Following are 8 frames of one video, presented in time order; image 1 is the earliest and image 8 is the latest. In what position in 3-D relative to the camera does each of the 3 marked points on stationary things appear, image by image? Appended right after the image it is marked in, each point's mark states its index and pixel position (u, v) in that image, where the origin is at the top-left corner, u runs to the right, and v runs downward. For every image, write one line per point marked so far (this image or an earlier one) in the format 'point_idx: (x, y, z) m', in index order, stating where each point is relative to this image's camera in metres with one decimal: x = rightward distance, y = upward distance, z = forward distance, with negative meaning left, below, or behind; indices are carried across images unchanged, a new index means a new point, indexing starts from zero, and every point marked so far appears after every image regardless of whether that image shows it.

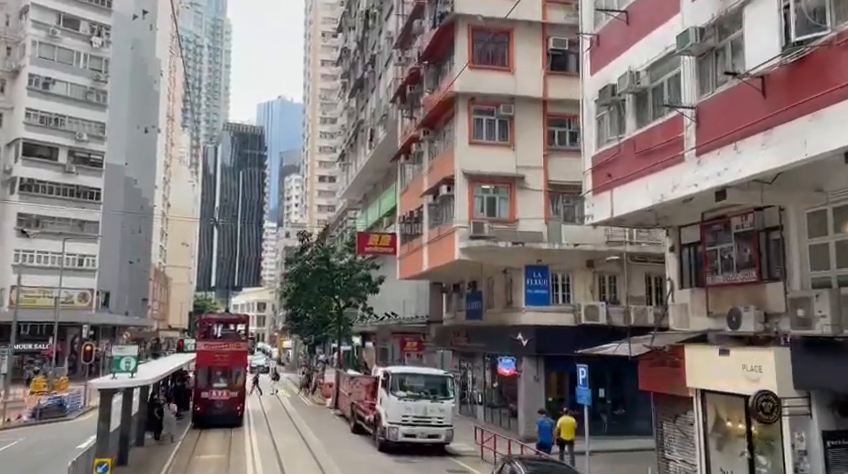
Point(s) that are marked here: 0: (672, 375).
0: (+4.8, -2.7, +14.7) m
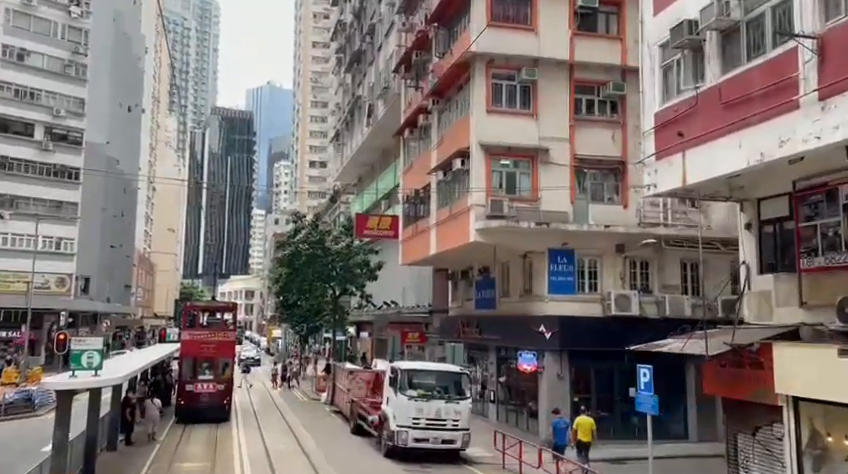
0: (+5.3, -2.3, +12.1) m
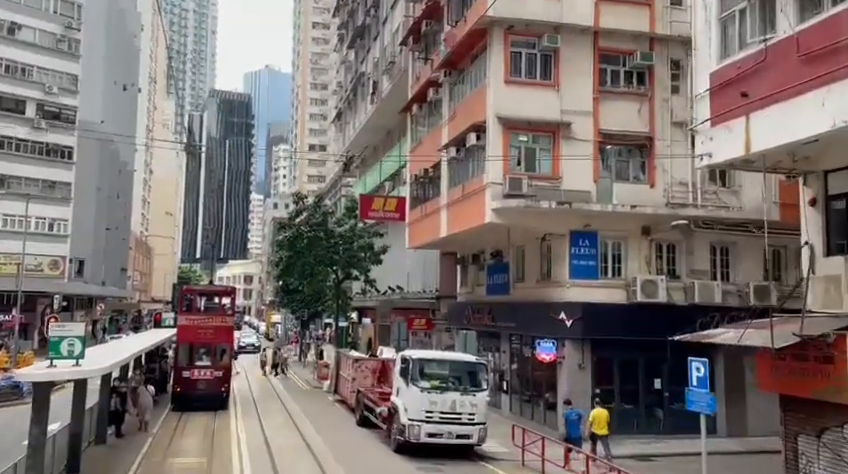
0: (+5.6, -1.9, +10.7) m
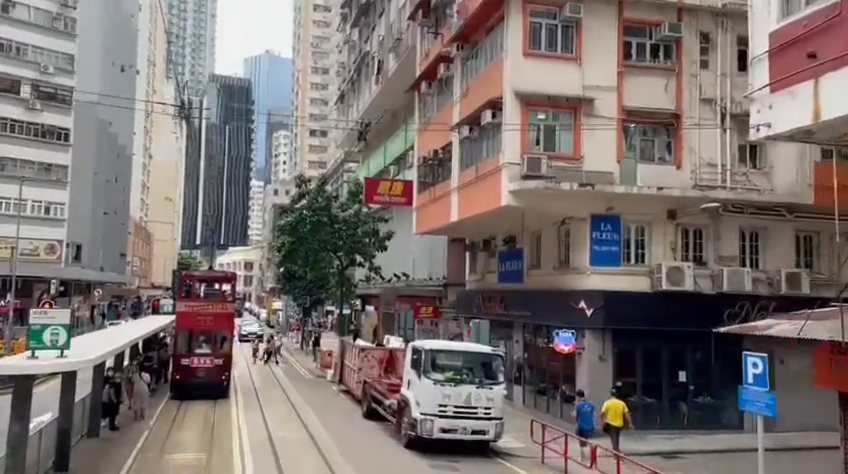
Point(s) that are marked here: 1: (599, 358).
0: (+5.9, -1.7, +9.5) m
1: (+4.5, -3.1, +19.1) m
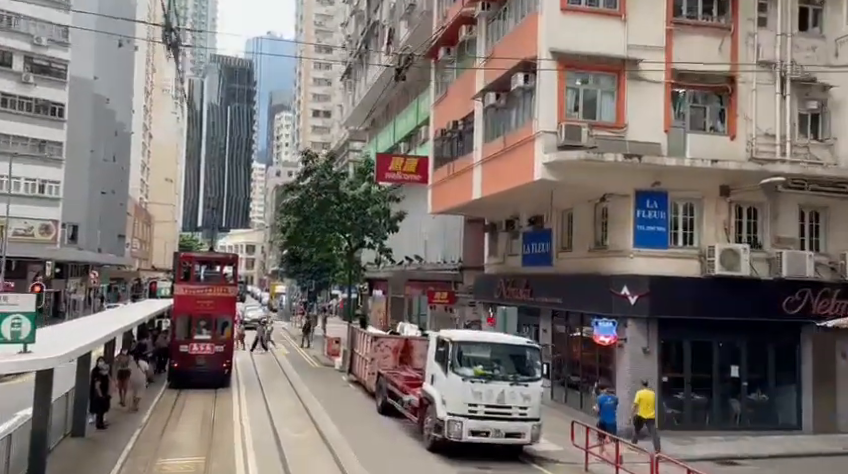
0: (+6.5, -1.4, +7.5) m
1: (+5.0, -2.6, +17.1) m
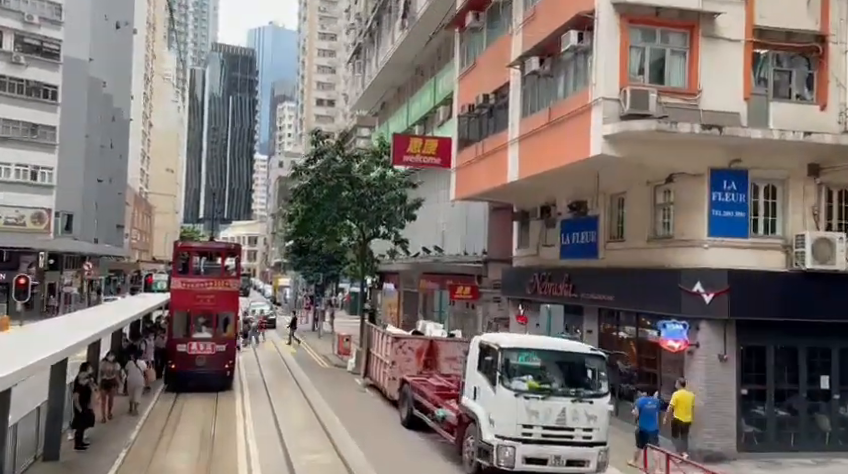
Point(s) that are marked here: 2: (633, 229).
0: (+7.2, -1.3, +4.9) m
1: (+5.7, -2.3, +14.5) m
2: (+4.8, +0.2, +17.4) m
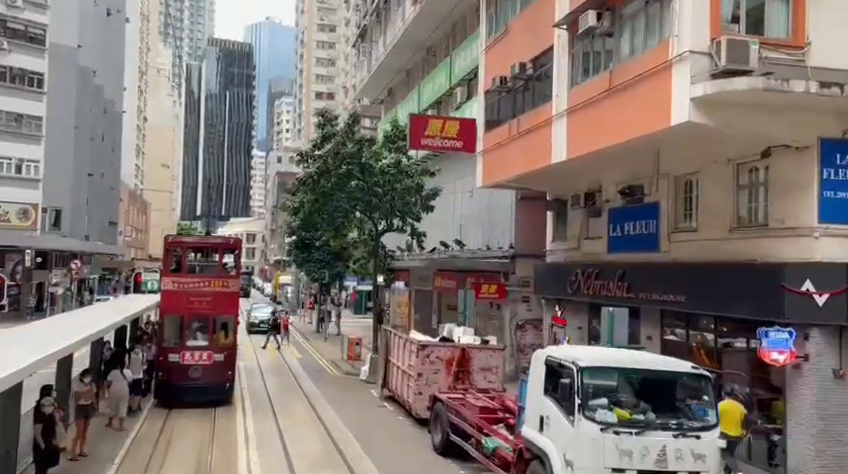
0: (+7.9, -1.1, +2.1) m
1: (+6.4, -2.1, +11.7) m
2: (+5.5, +0.4, +14.6) m
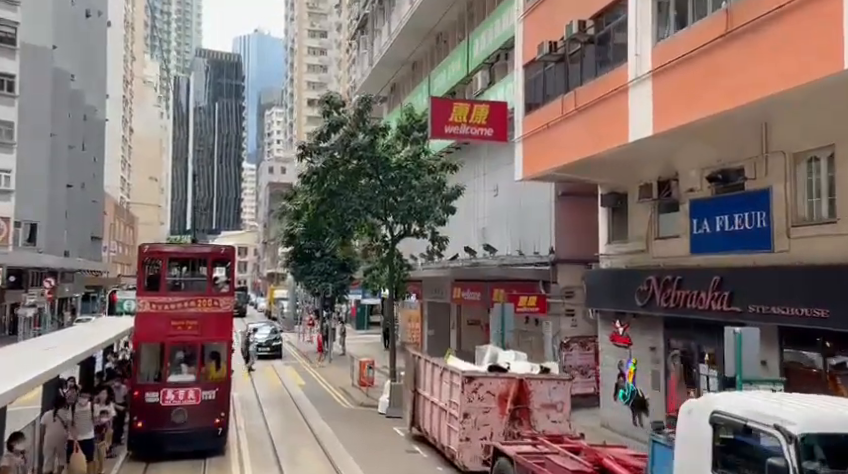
0: (+8.8, -0.8, -1.5) m
1: (+7.3, -1.9, +8.1) m
2: (+6.3, +0.5, +11.1) m
